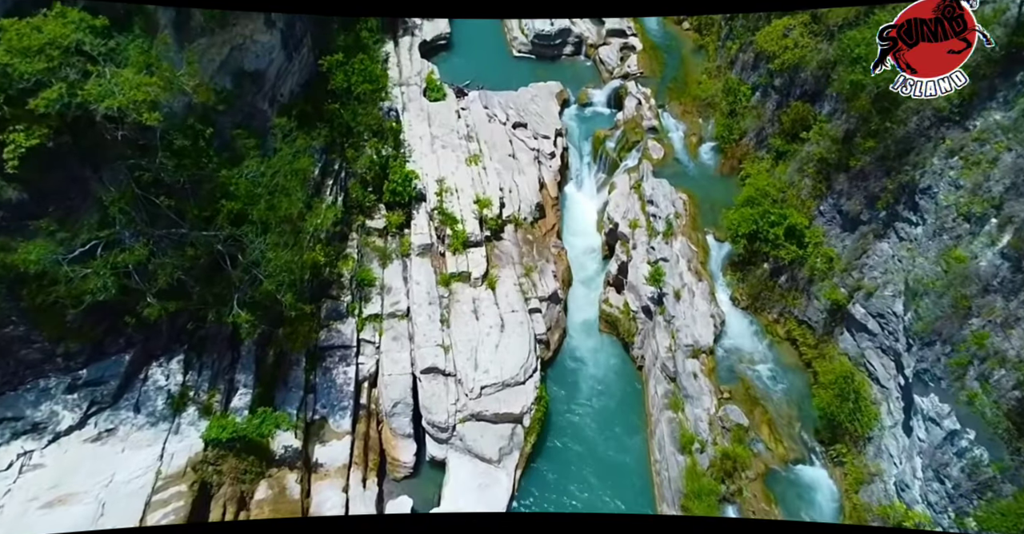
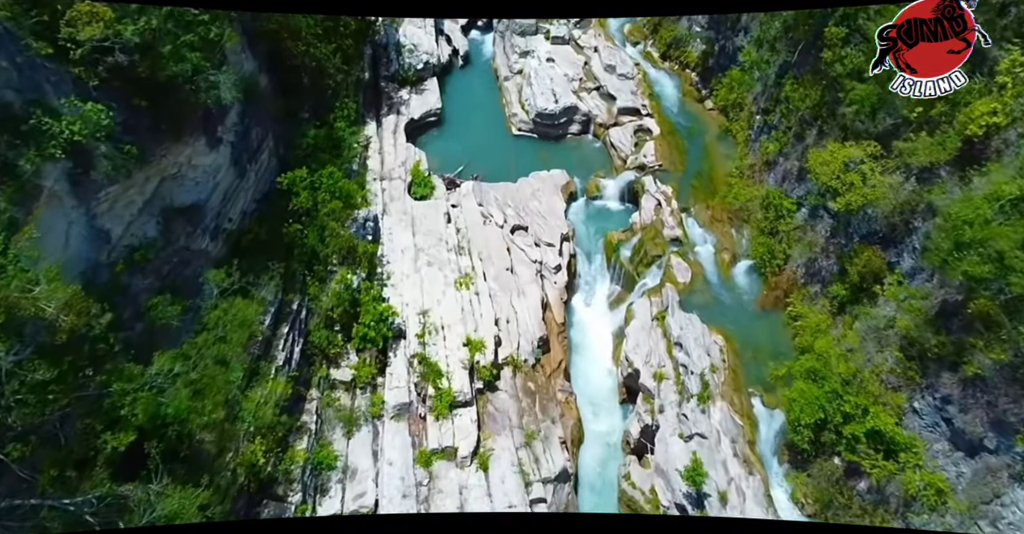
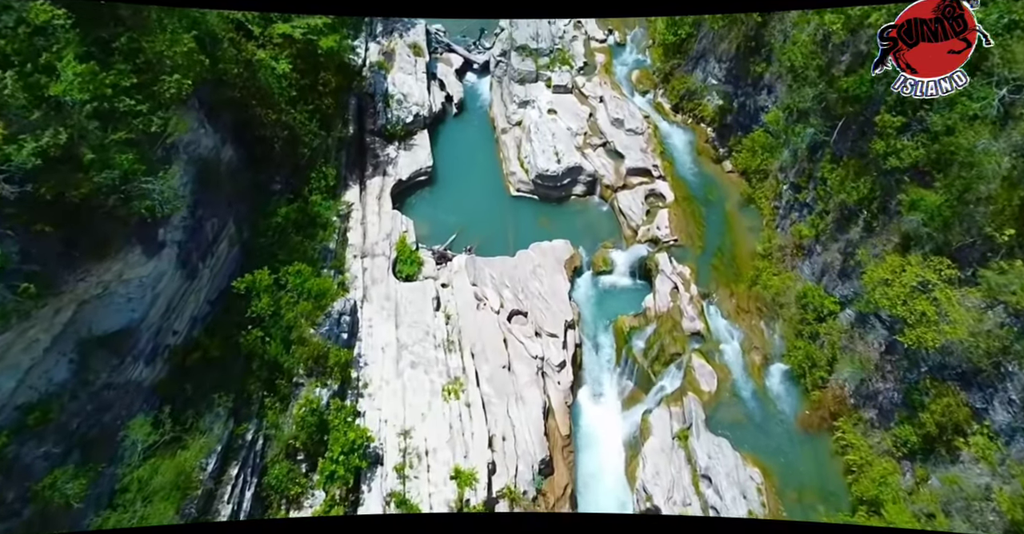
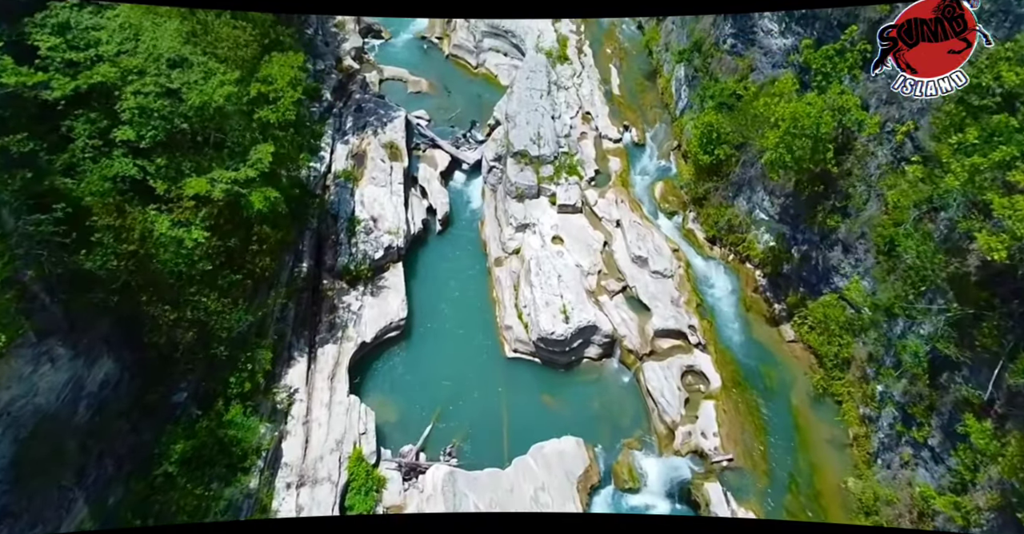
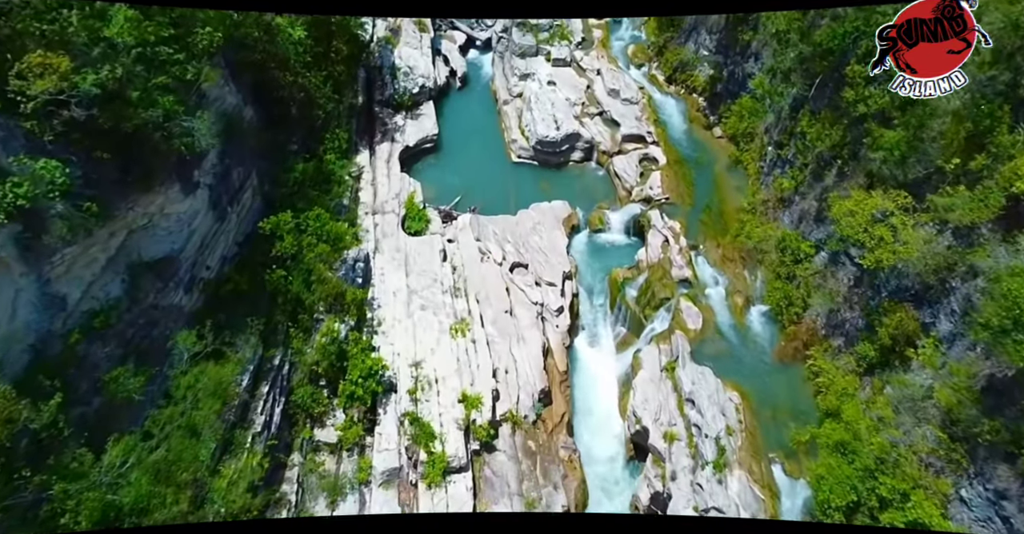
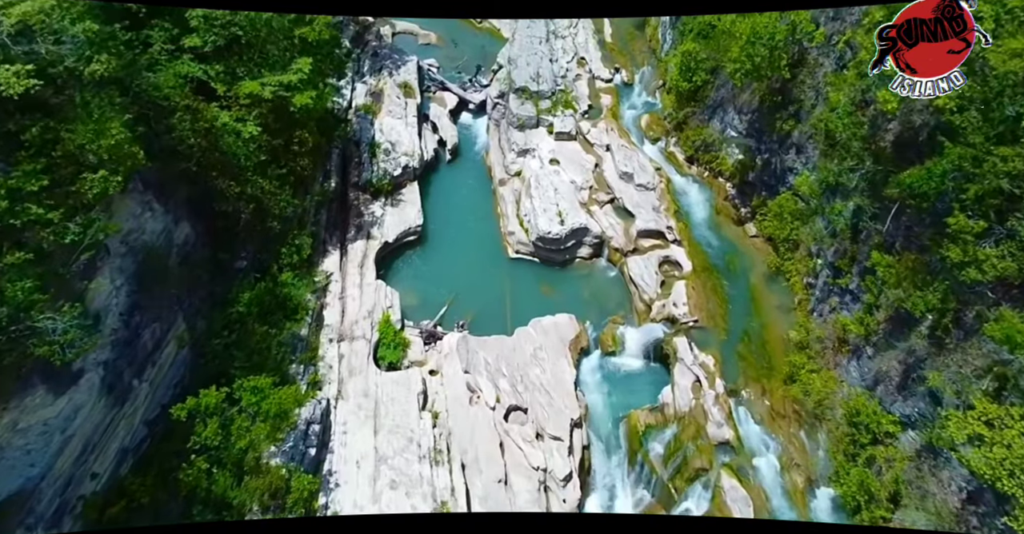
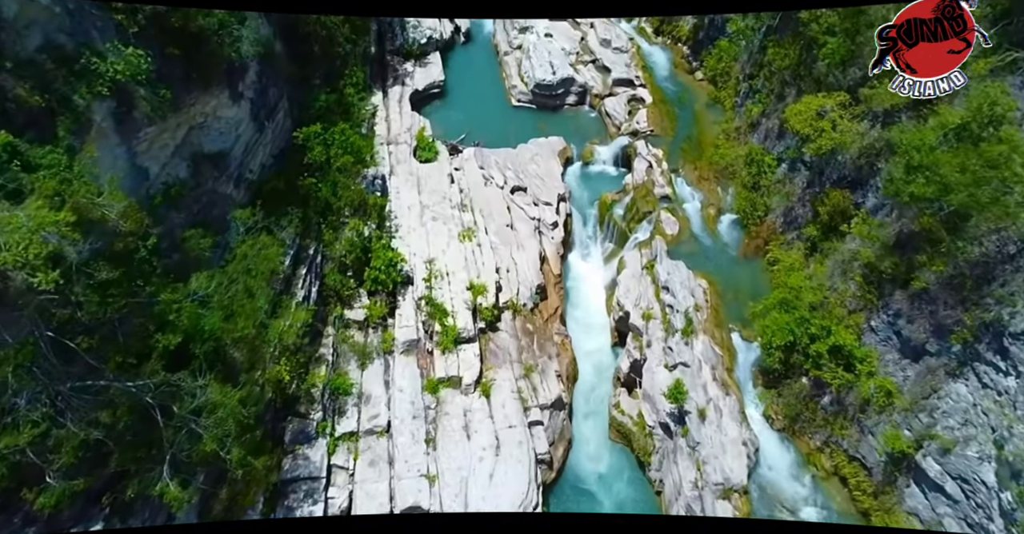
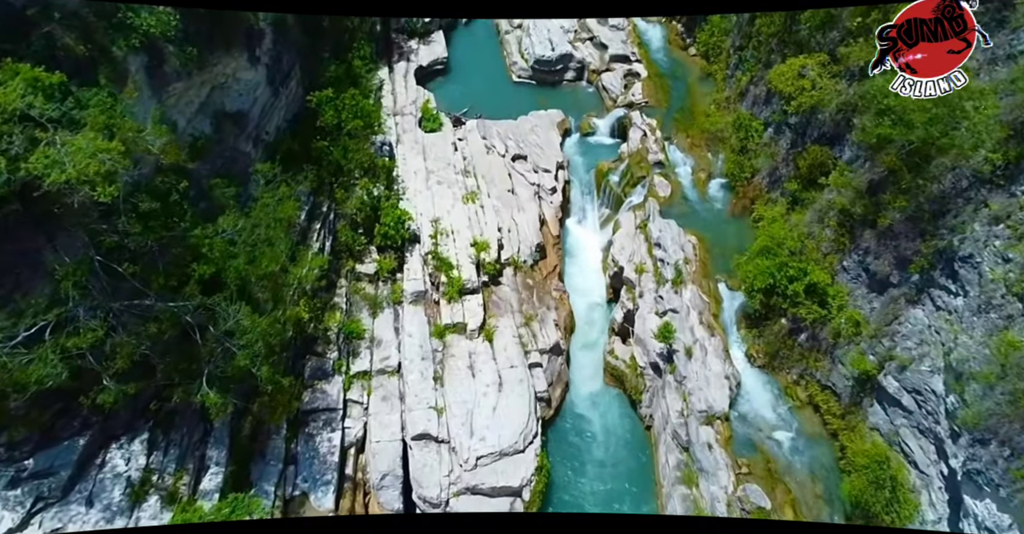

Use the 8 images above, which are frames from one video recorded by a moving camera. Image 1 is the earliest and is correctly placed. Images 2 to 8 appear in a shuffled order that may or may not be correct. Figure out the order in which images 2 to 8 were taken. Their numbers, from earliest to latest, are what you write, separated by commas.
8, 7, 2, 5, 3, 6, 4
